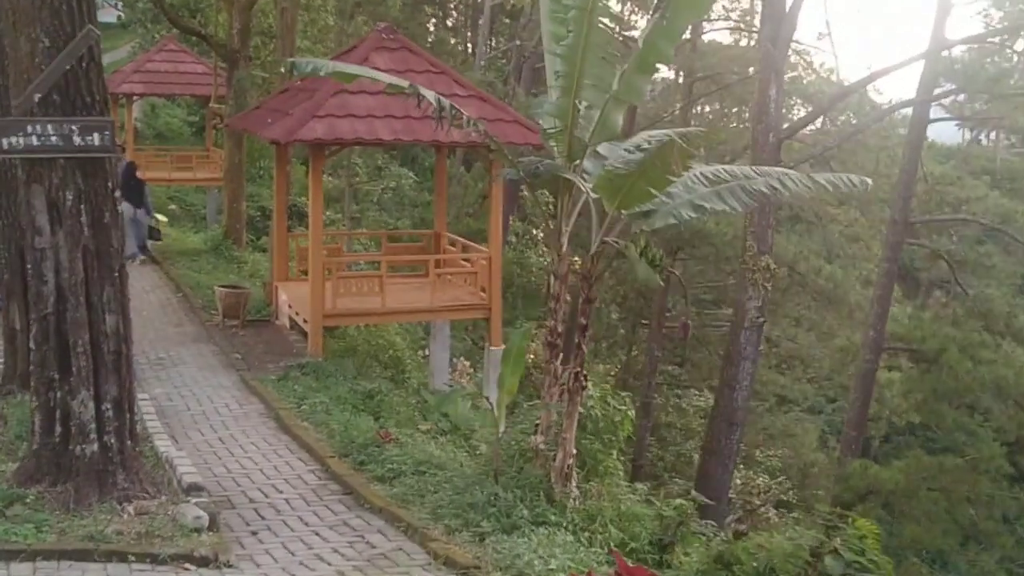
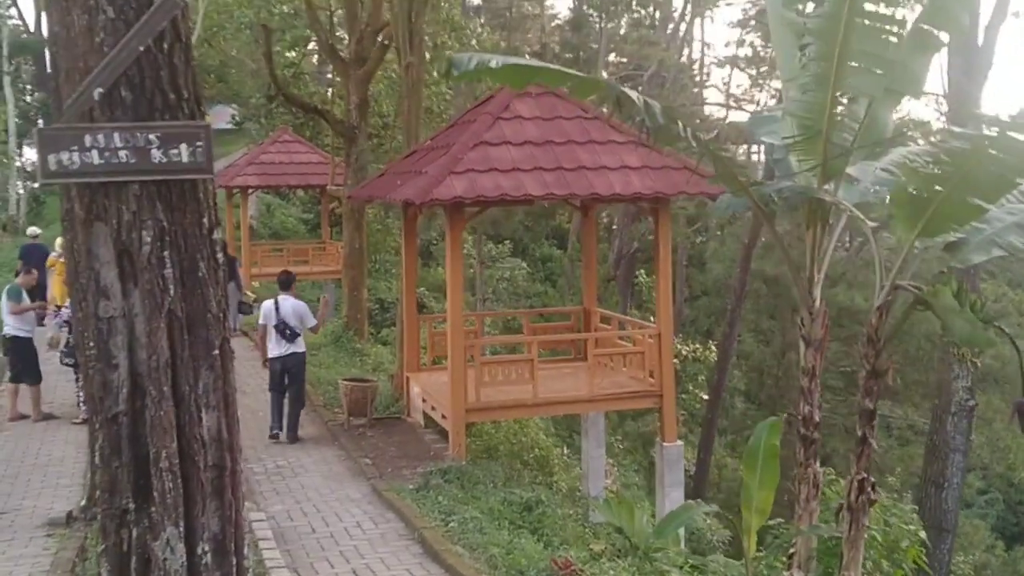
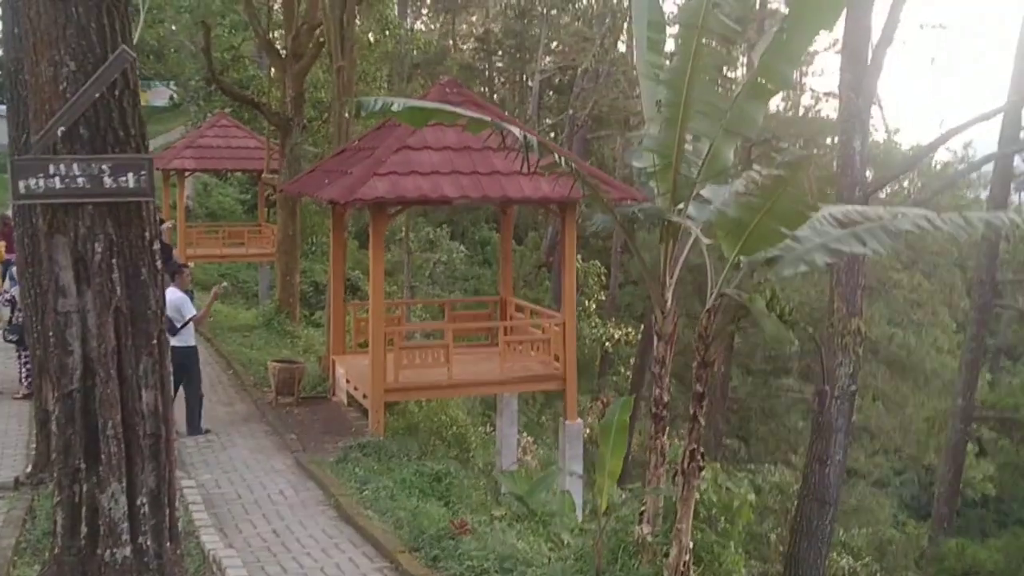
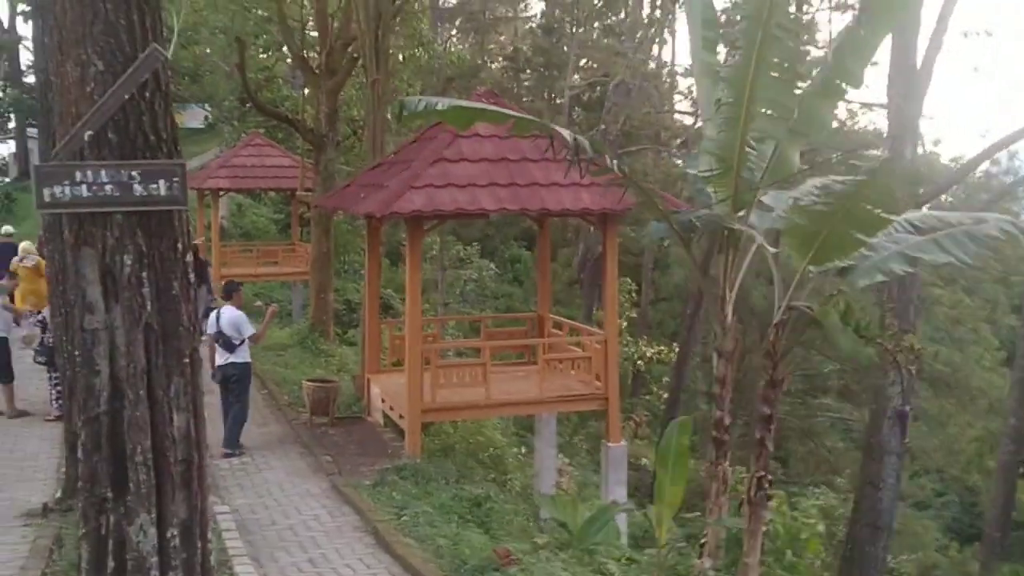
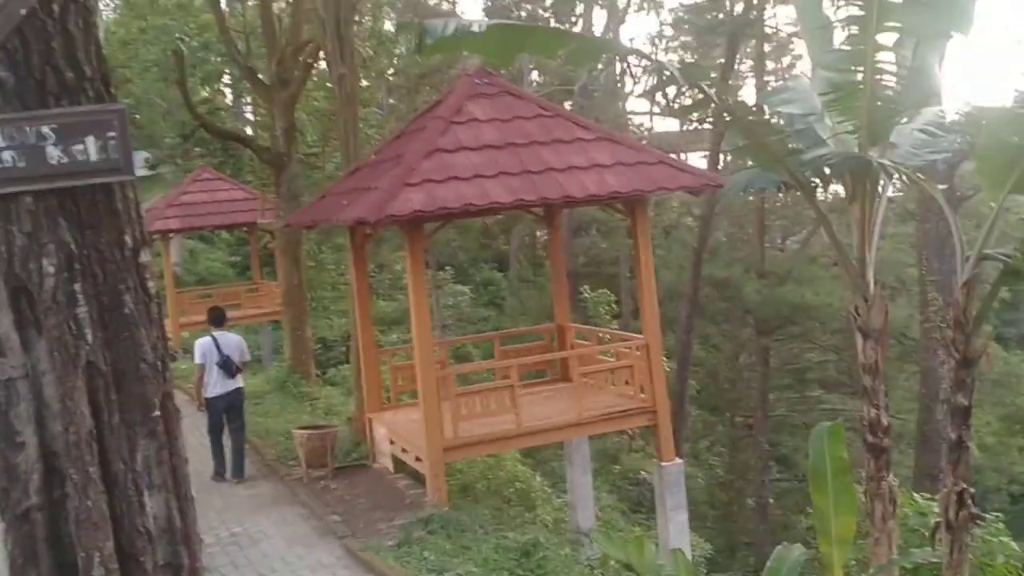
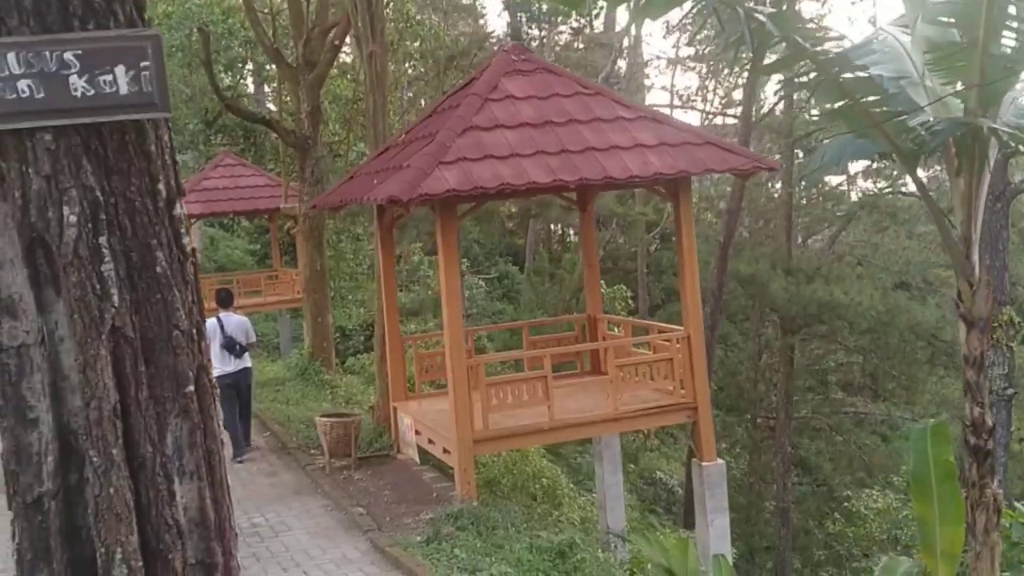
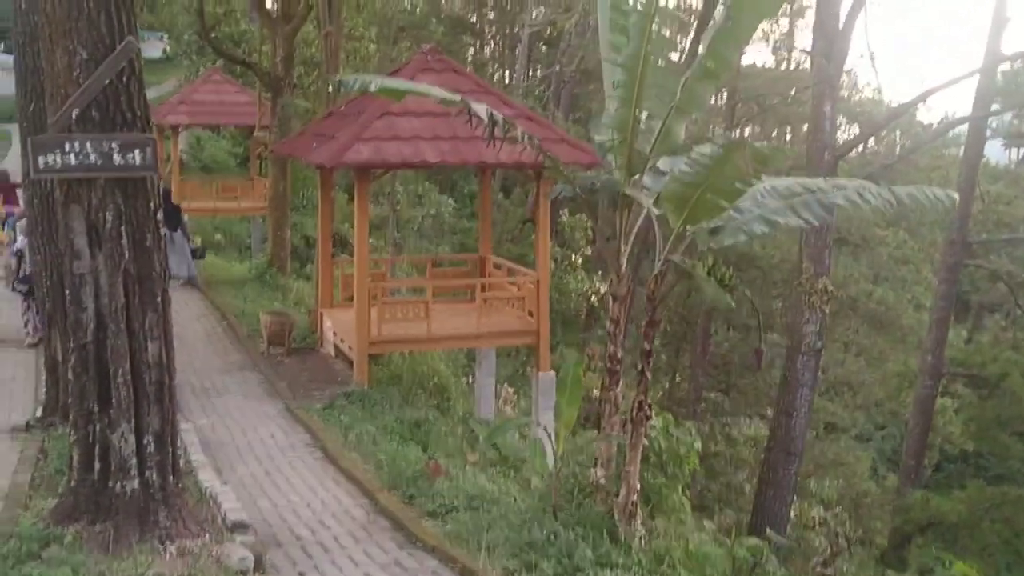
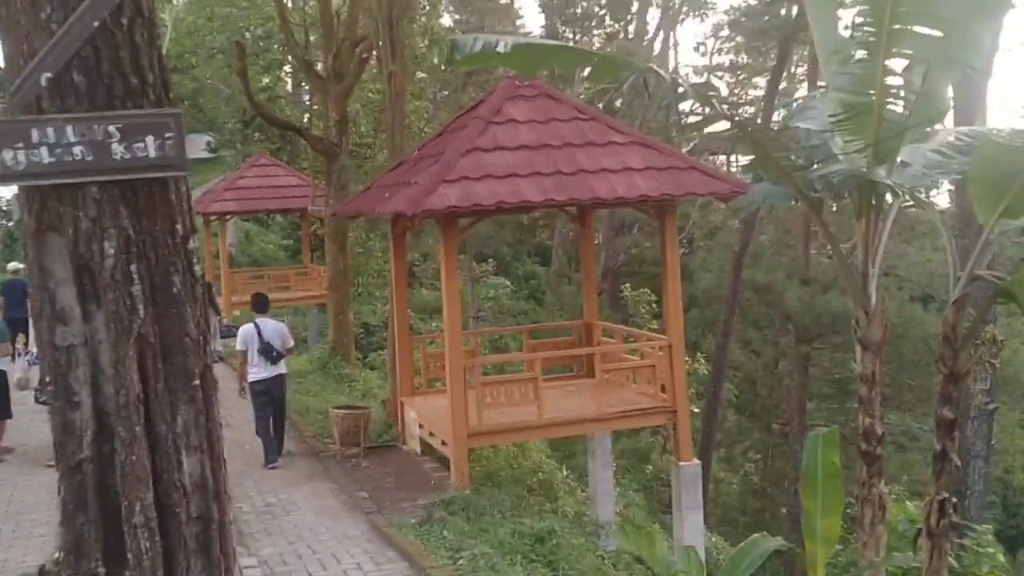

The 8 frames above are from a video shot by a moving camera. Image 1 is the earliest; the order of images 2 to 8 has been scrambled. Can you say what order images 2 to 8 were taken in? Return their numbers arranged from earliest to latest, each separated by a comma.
7, 3, 4, 2, 8, 5, 6
